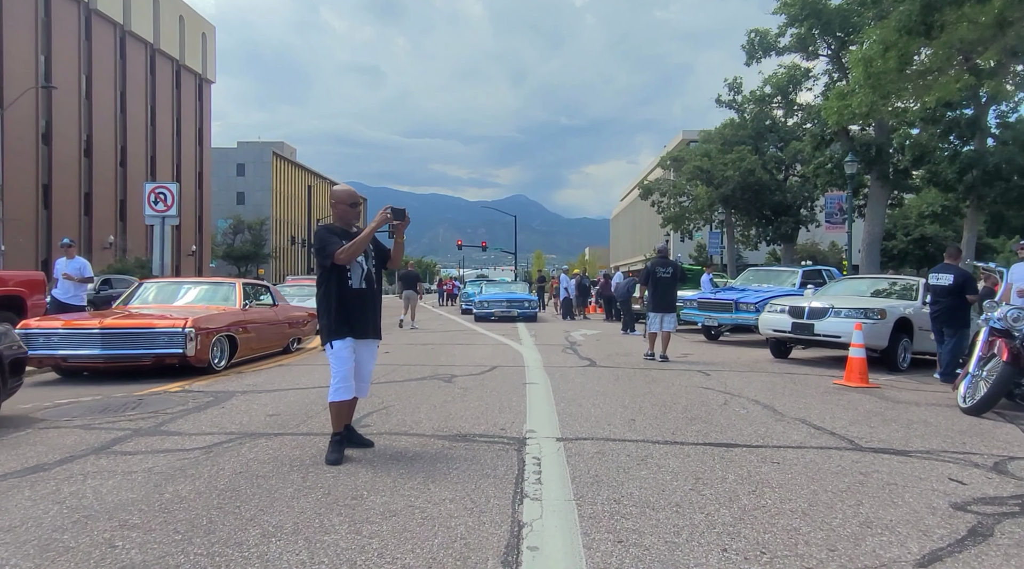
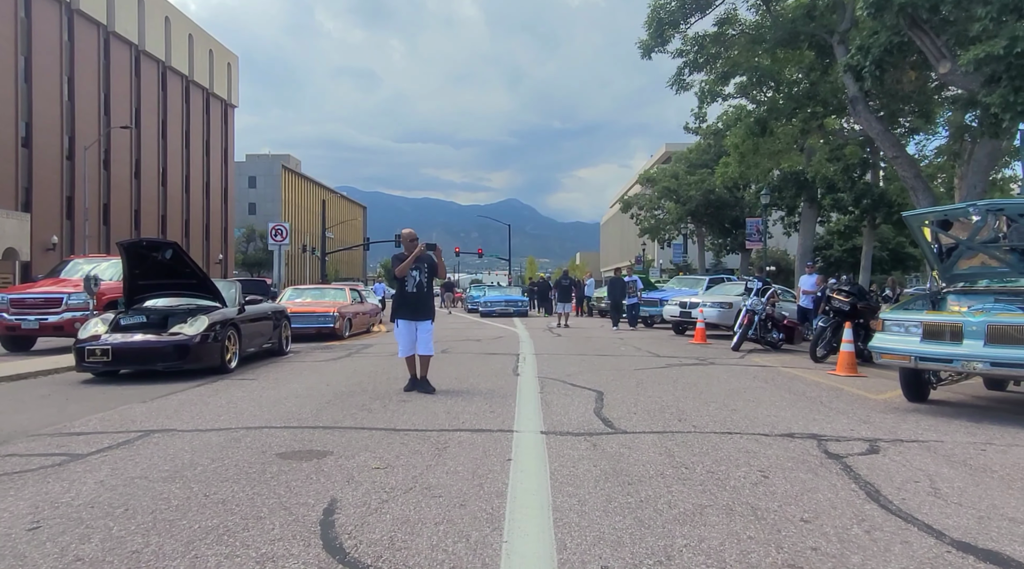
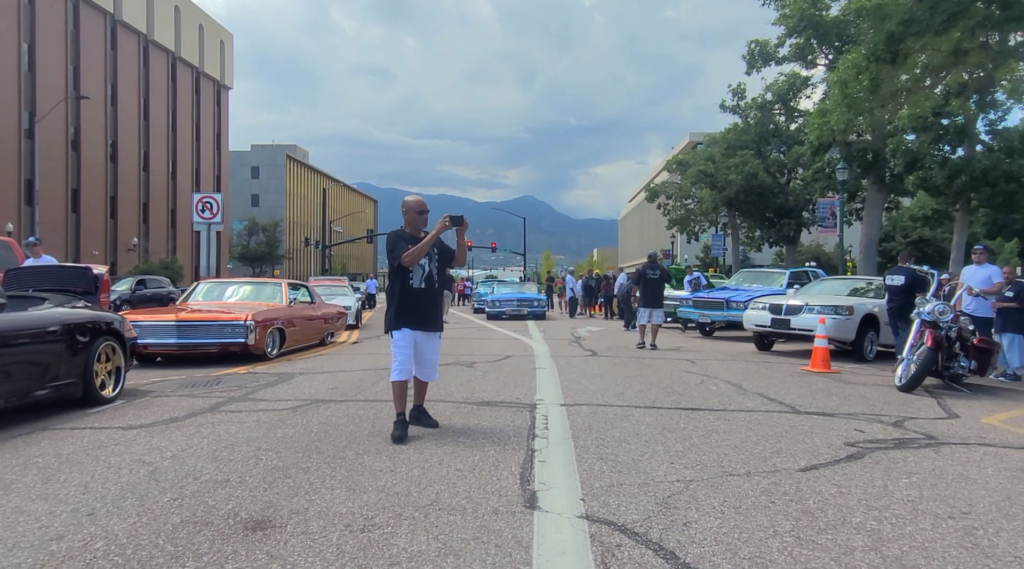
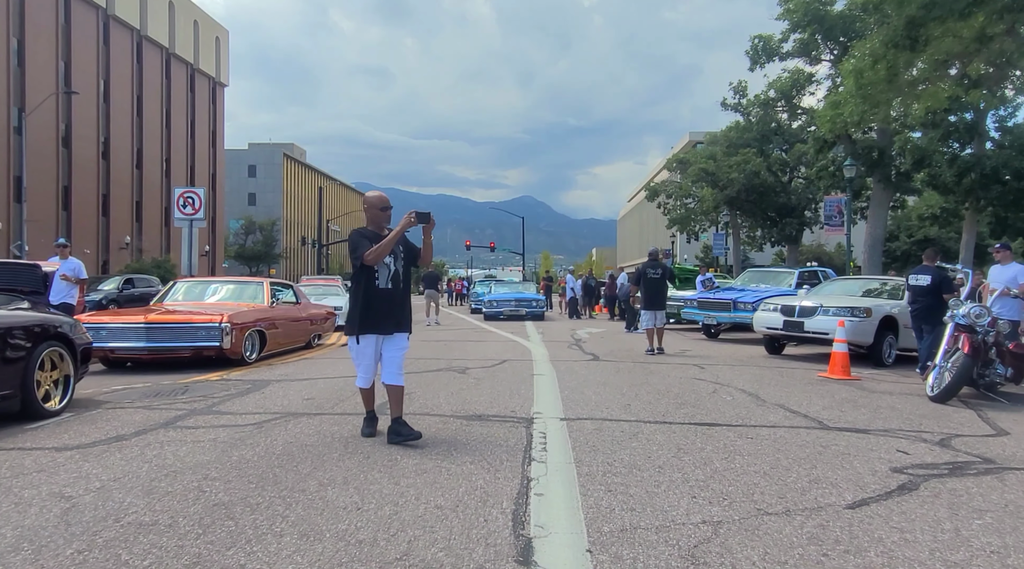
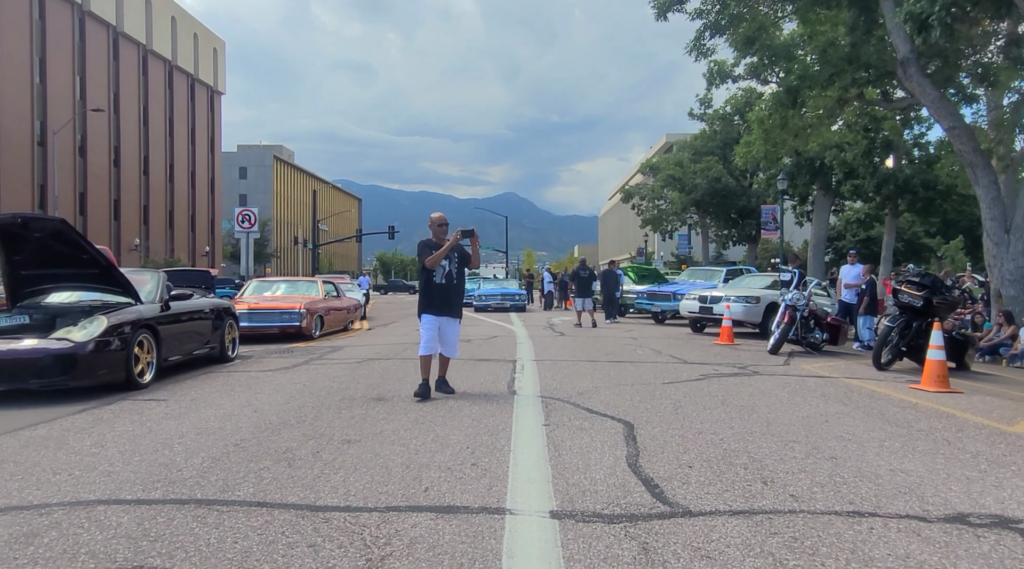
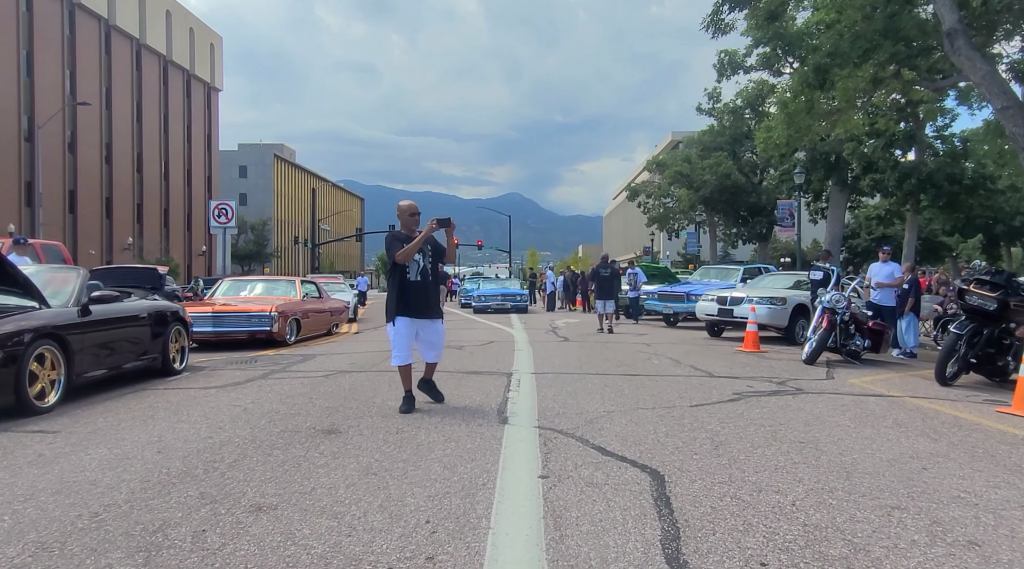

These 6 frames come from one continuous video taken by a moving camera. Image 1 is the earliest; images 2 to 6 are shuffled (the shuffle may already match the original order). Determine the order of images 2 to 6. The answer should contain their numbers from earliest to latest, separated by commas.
4, 3, 6, 5, 2
